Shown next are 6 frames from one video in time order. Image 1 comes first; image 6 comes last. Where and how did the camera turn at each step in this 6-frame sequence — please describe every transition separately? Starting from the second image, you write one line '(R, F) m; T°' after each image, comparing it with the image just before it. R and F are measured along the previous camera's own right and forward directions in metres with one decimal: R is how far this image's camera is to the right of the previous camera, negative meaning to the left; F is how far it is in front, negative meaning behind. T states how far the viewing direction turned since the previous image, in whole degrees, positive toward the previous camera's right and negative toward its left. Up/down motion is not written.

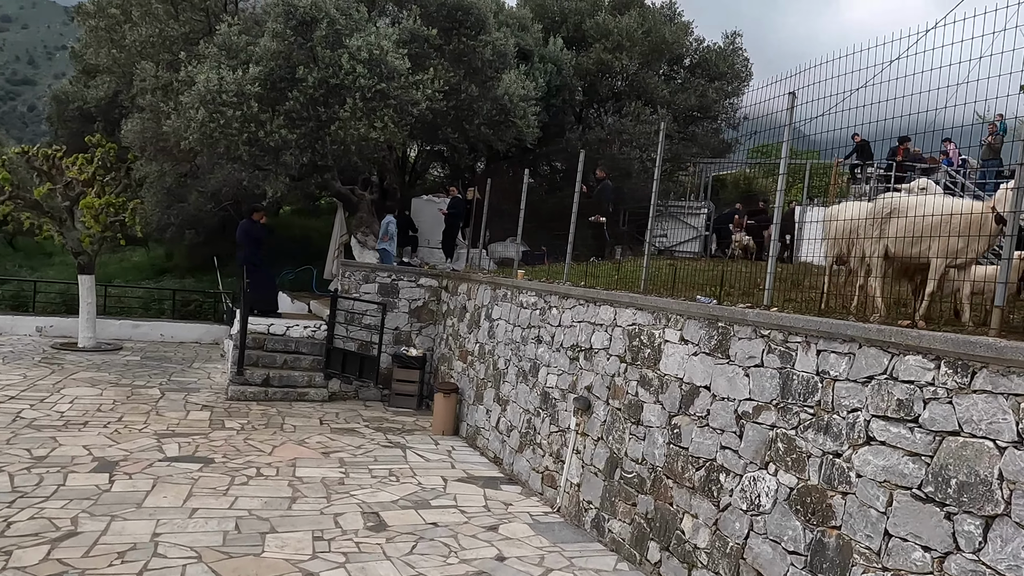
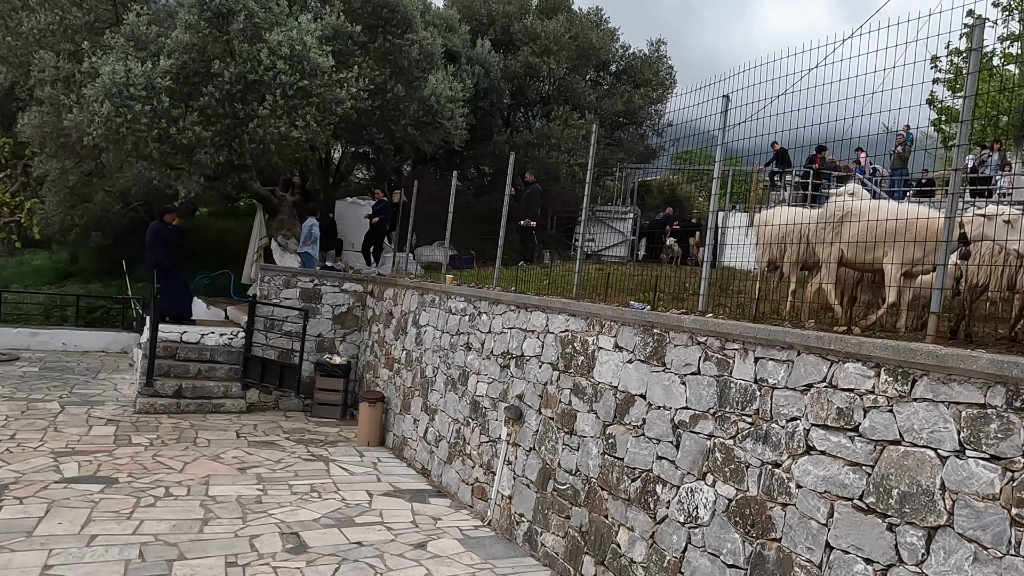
(0.0, +0.2) m; +6°
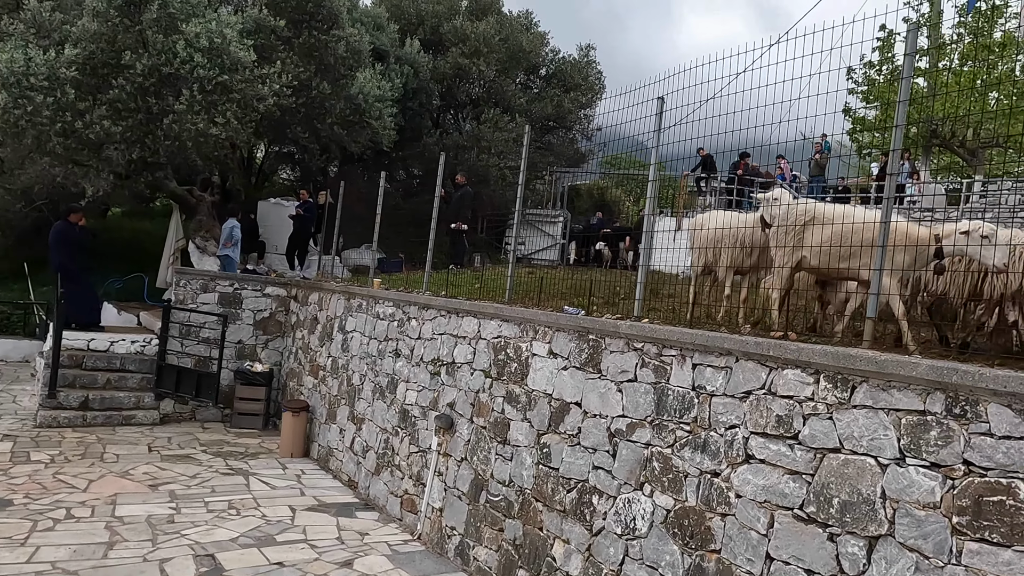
(0.0, +0.2) m; +5°
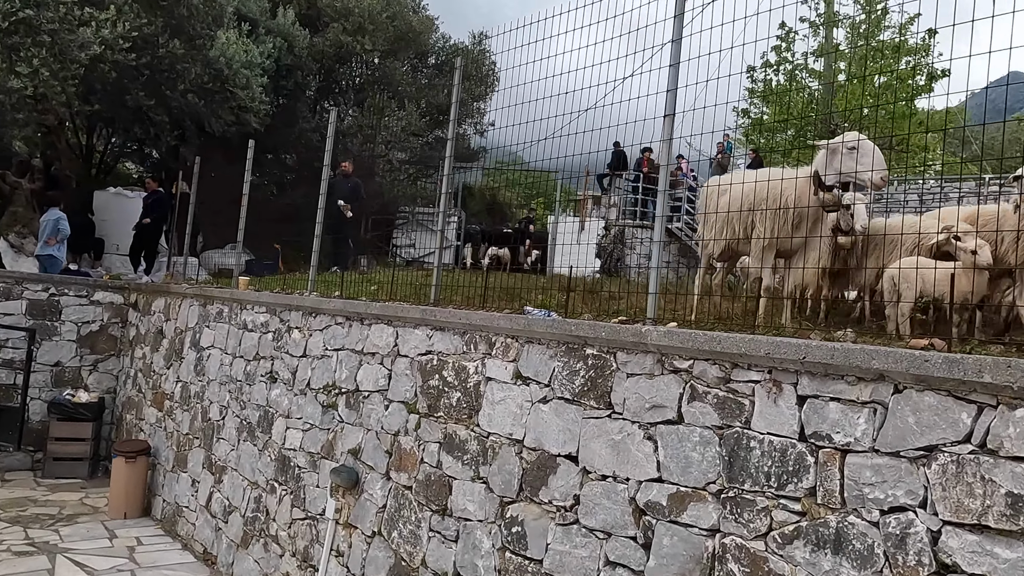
(-0.3, +1.7) m; +9°
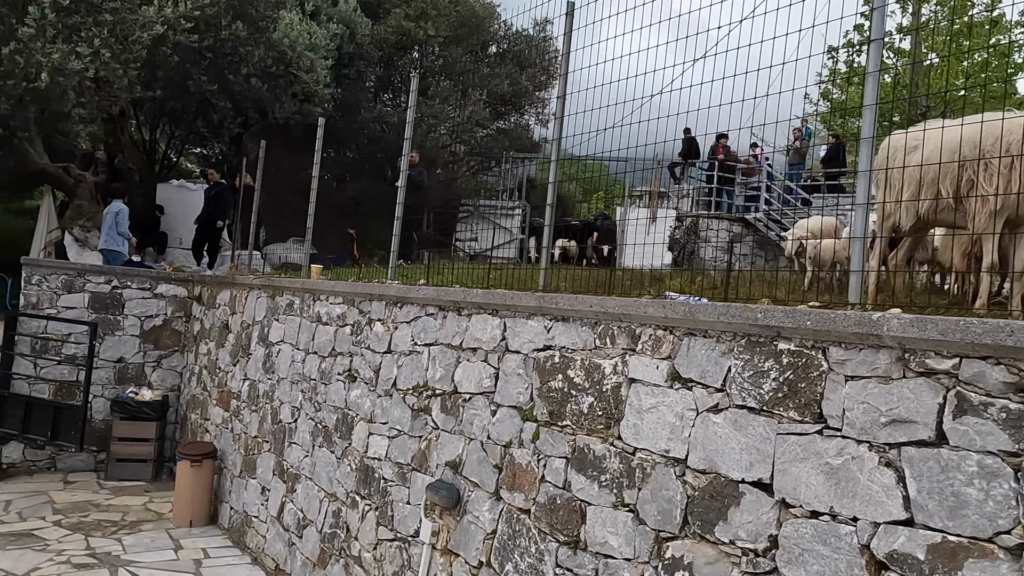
(-0.3, +0.6) m; -4°
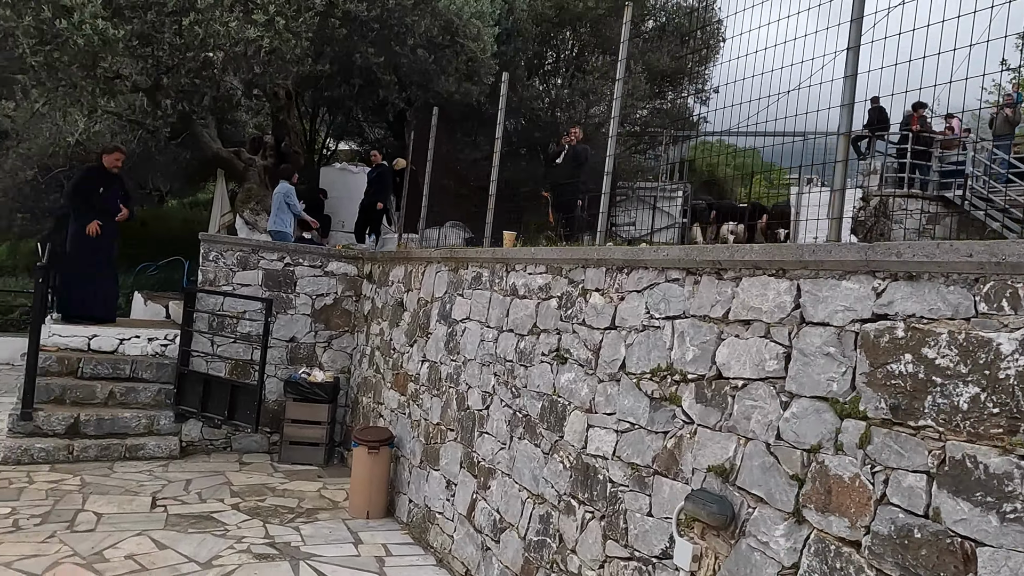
(-0.5, +0.7) m; -10°
